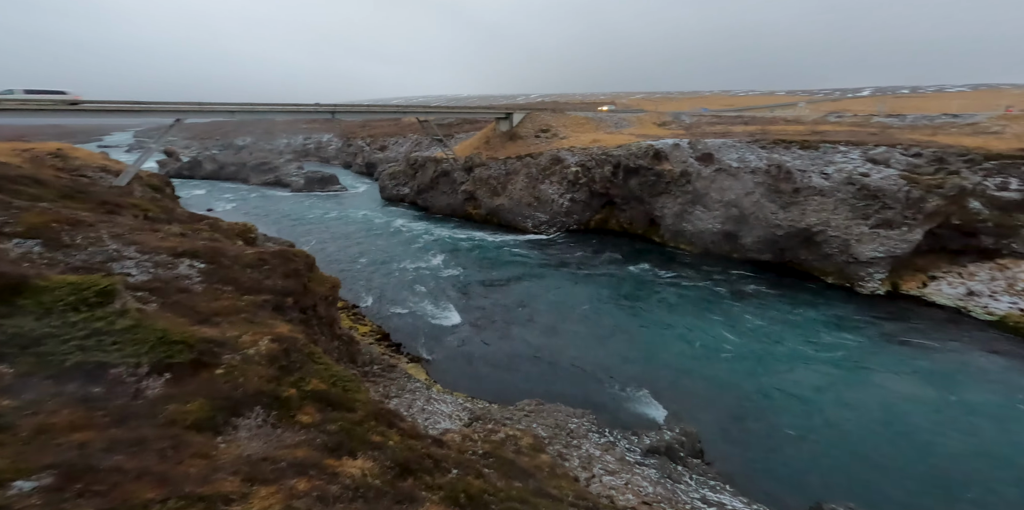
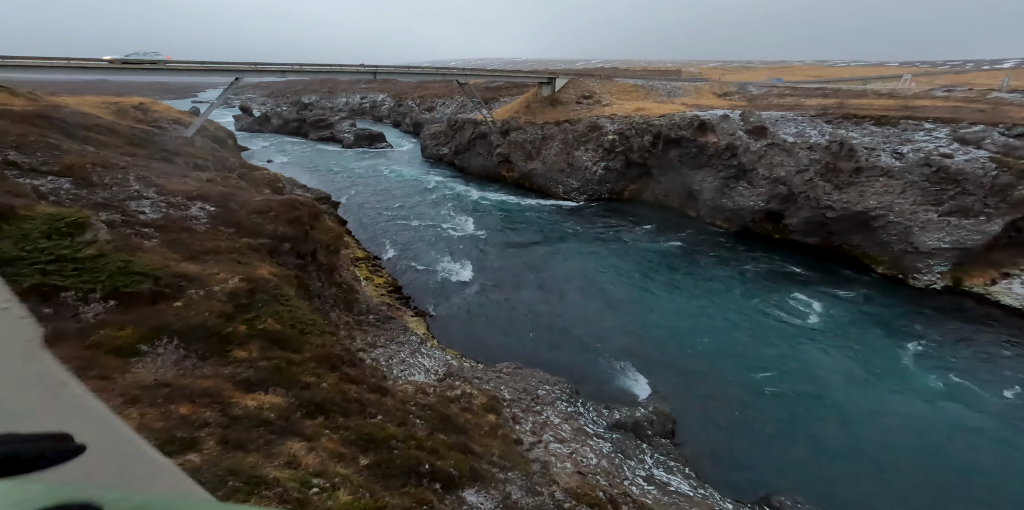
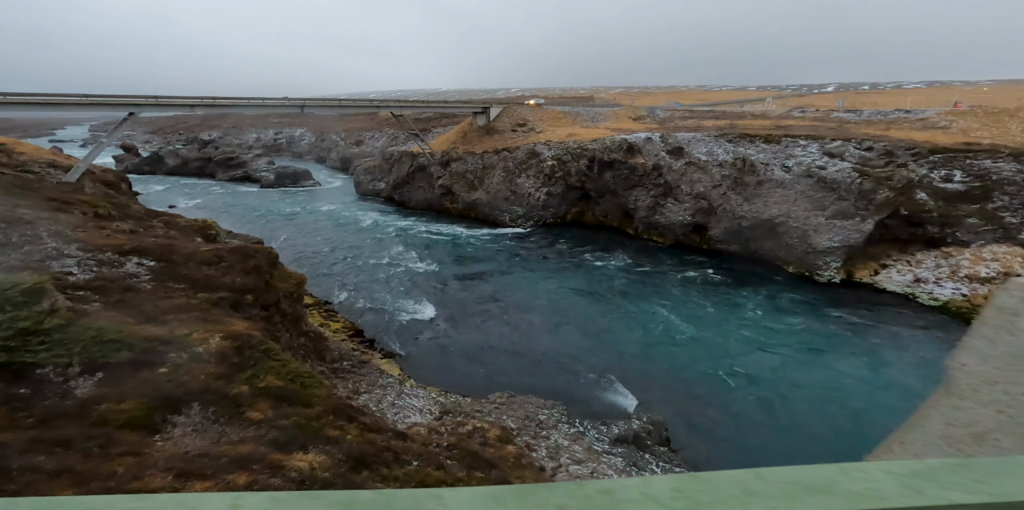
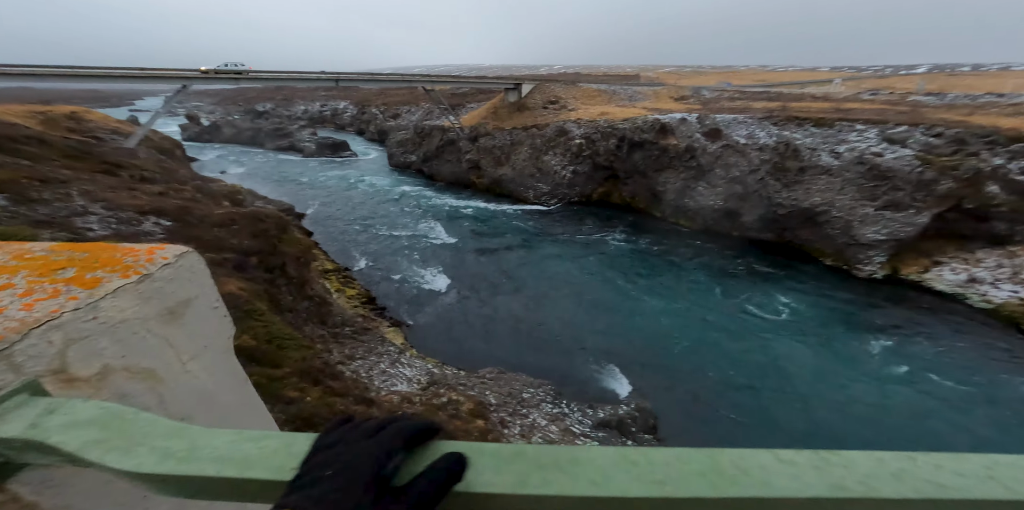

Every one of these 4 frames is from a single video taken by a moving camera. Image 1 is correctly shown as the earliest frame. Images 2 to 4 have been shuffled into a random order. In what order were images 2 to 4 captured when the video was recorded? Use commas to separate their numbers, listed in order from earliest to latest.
3, 4, 2
